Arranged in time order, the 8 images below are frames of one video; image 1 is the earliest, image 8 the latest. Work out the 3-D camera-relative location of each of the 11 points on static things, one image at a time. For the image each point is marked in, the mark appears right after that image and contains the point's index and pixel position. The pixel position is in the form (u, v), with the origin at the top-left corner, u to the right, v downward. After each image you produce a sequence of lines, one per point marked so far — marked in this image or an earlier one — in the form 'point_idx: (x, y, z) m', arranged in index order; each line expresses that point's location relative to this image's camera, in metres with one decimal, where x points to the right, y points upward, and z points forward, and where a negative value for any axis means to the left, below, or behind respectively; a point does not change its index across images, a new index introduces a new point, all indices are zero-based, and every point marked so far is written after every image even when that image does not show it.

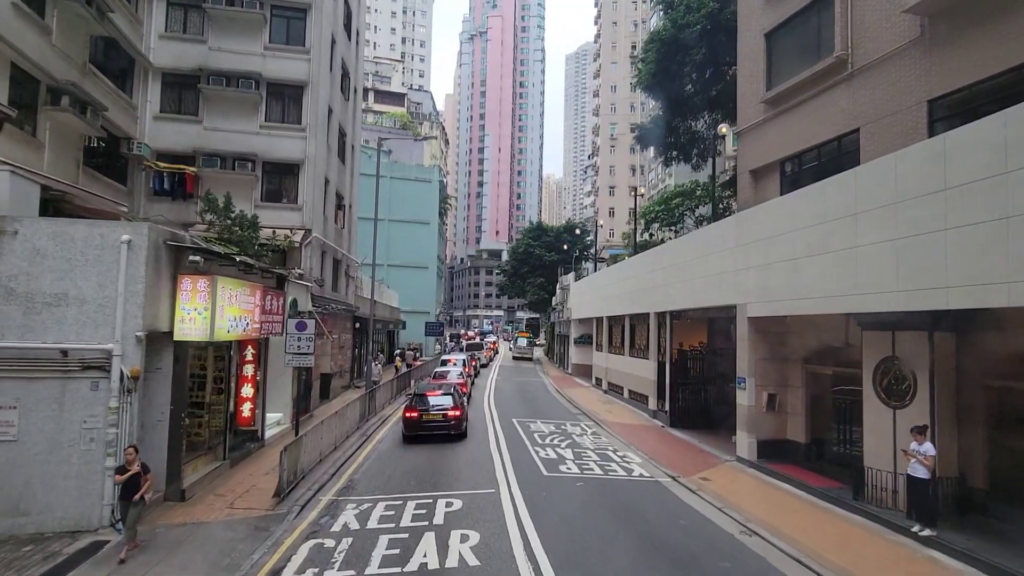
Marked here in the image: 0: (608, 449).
0: (+2.6, -4.4, +16.6) m
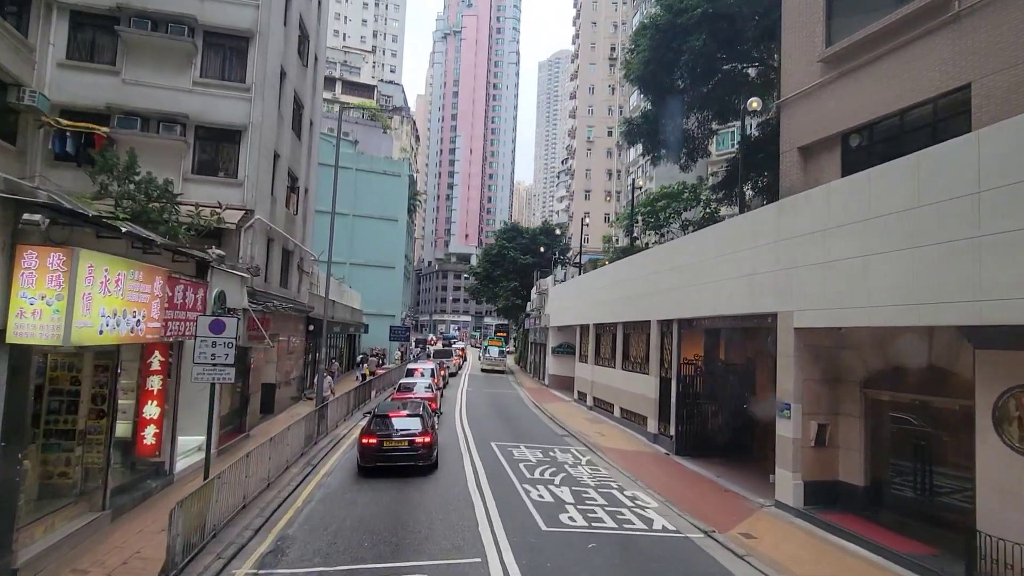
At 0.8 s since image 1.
0: (+2.2, -4.4, +13.5) m
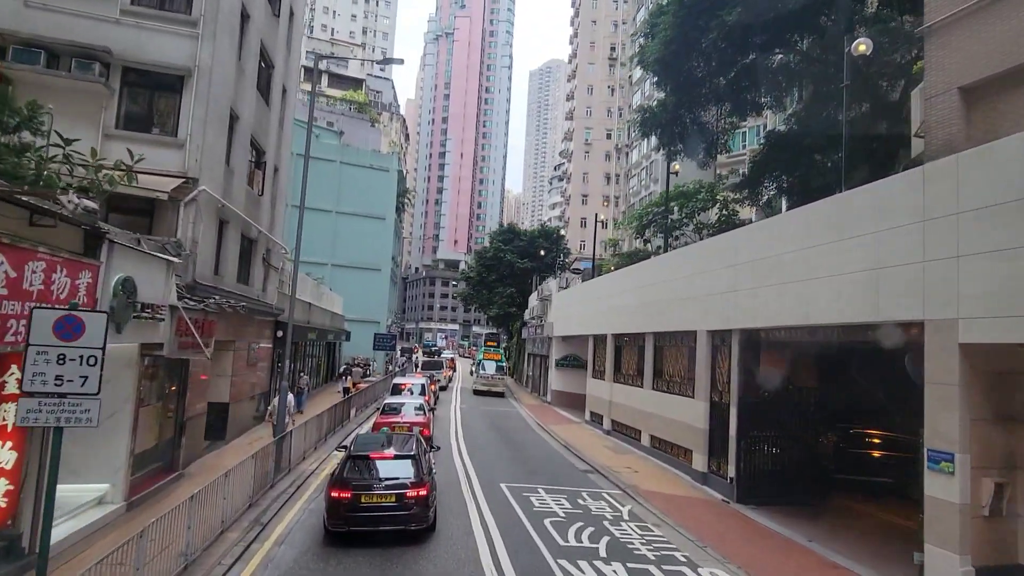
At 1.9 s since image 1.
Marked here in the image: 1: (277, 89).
0: (+2.6, -4.3, +9.7) m
1: (-7.4, +6.3, +19.4) m
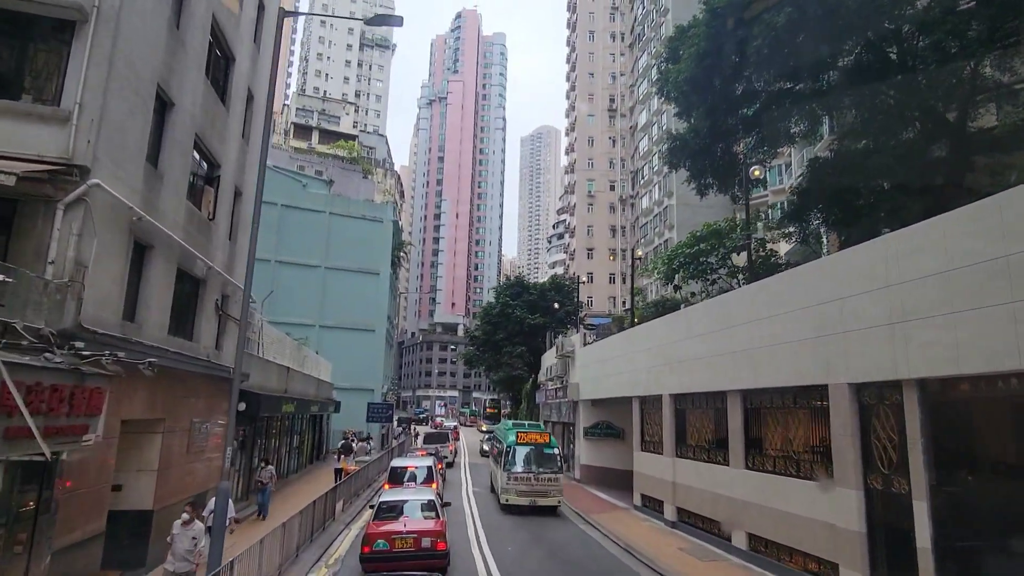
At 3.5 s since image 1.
0: (+3.7, -4.4, +4.6) m
1: (-6.8, +4.9, +15.2) m
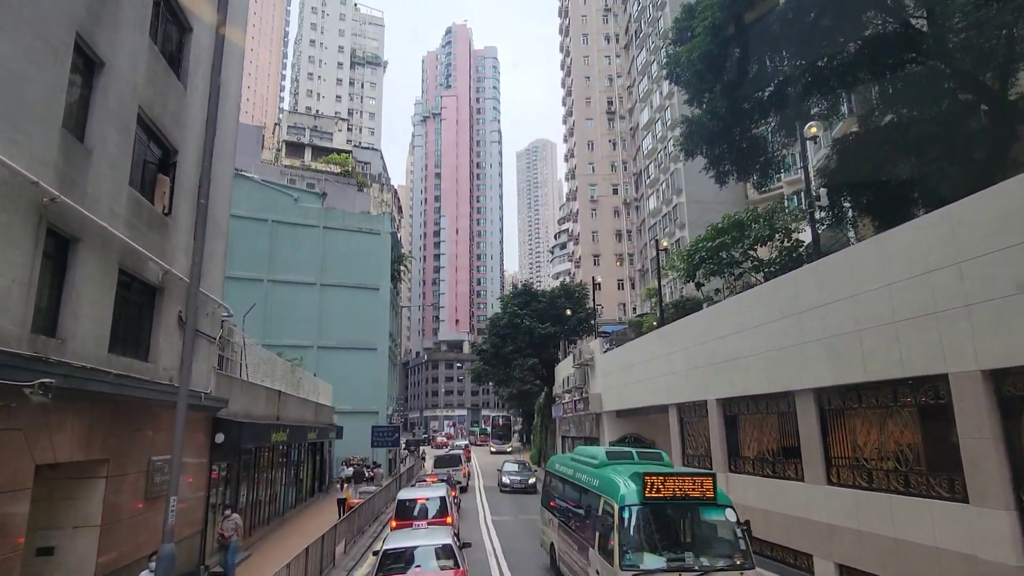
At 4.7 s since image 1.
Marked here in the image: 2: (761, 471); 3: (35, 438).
0: (+4.2, -3.8, +2.1) m
1: (-6.6, +4.7, +13.1) m
2: (+5.5, -4.1, +13.7) m
3: (-5.8, -1.8, +7.5) m
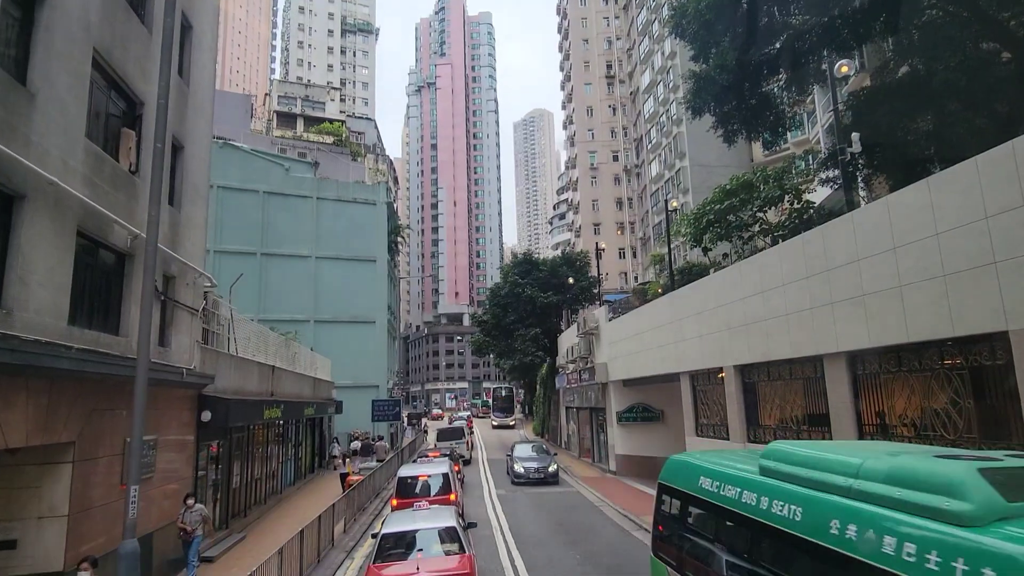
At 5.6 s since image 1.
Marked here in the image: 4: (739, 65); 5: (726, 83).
0: (+4.4, -3.4, +1.3) m
1: (-6.6, +5.3, +11.8) m
2: (+5.7, -3.2, +12.9) m
3: (-5.7, -1.4, +6.6) m
4: (+6.0, +5.9, +16.4) m
5: (+5.9, +5.6, +16.9) m
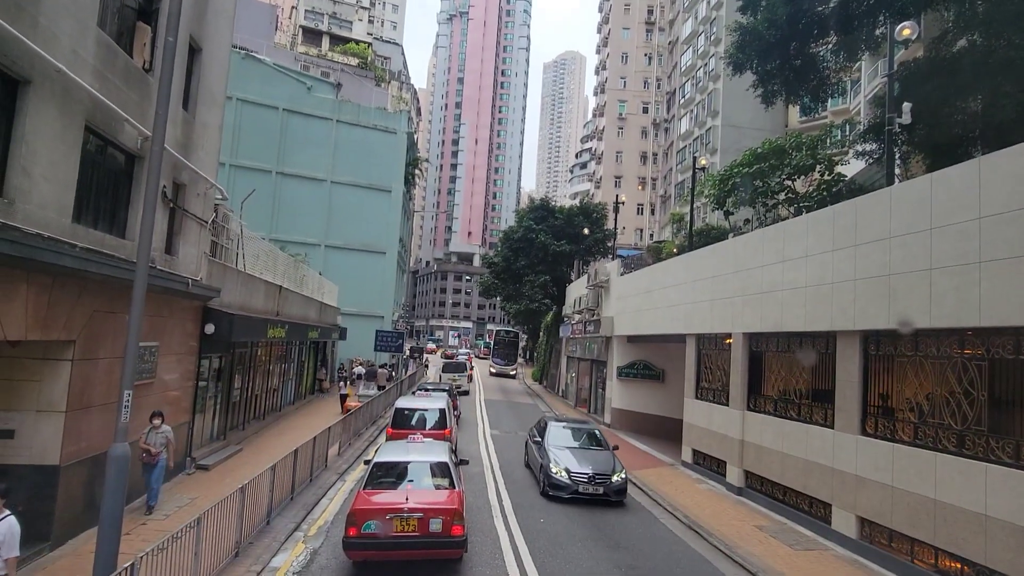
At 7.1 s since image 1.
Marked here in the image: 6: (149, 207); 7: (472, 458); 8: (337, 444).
0: (+4.1, -3.7, +1.3) m
1: (-5.8, +7.0, +11.1) m
2: (+5.6, -2.6, +12.8) m
3: (-5.7, -0.2, +6.5) m
4: (+7.0, +6.7, +15.5) m
5: (+6.8, +6.5, +16.0) m
6: (-4.2, +1.0, +7.1) m
7: (-1.1, -4.6, +16.7) m
8: (-4.4, -3.9, +15.2) m
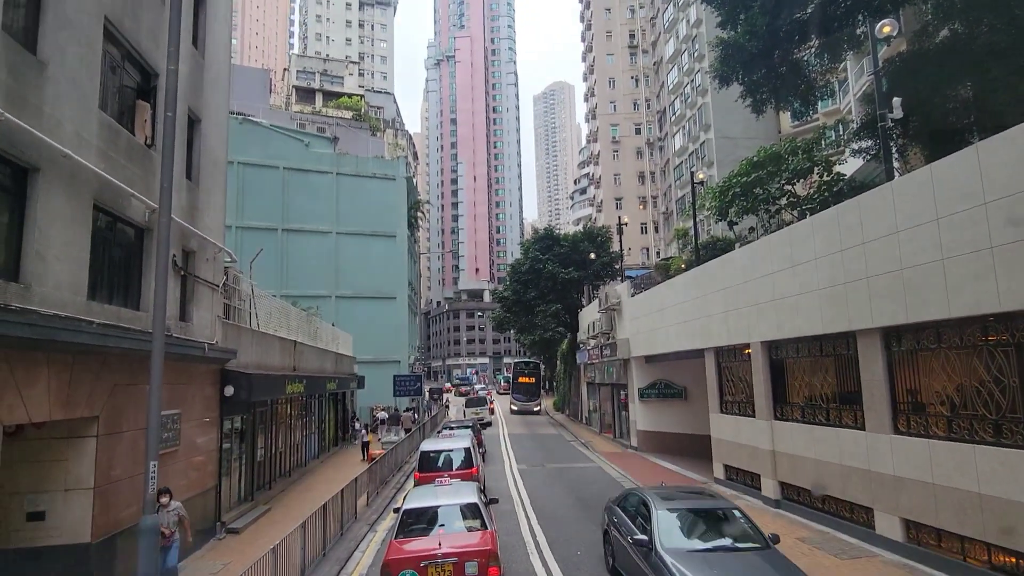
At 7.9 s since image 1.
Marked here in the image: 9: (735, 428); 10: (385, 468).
0: (+4.4, -3.3, +1.0) m
1: (-6.2, +5.8, +11.6) m
2: (+6.1, -2.7, +12.6) m
3: (-5.5, -1.2, +6.6) m
4: (+6.6, +6.6, +15.7) m
5: (+6.5, +6.3, +16.2) m
6: (-4.1, +0.1, +7.2) m
7: (-0.3, -5.6, +16.5) m
8: (-3.6, -5.1, +15.1) m
9: (+5.7, -3.5, +15.3) m
10: (-3.8, -5.4, +18.2) m
